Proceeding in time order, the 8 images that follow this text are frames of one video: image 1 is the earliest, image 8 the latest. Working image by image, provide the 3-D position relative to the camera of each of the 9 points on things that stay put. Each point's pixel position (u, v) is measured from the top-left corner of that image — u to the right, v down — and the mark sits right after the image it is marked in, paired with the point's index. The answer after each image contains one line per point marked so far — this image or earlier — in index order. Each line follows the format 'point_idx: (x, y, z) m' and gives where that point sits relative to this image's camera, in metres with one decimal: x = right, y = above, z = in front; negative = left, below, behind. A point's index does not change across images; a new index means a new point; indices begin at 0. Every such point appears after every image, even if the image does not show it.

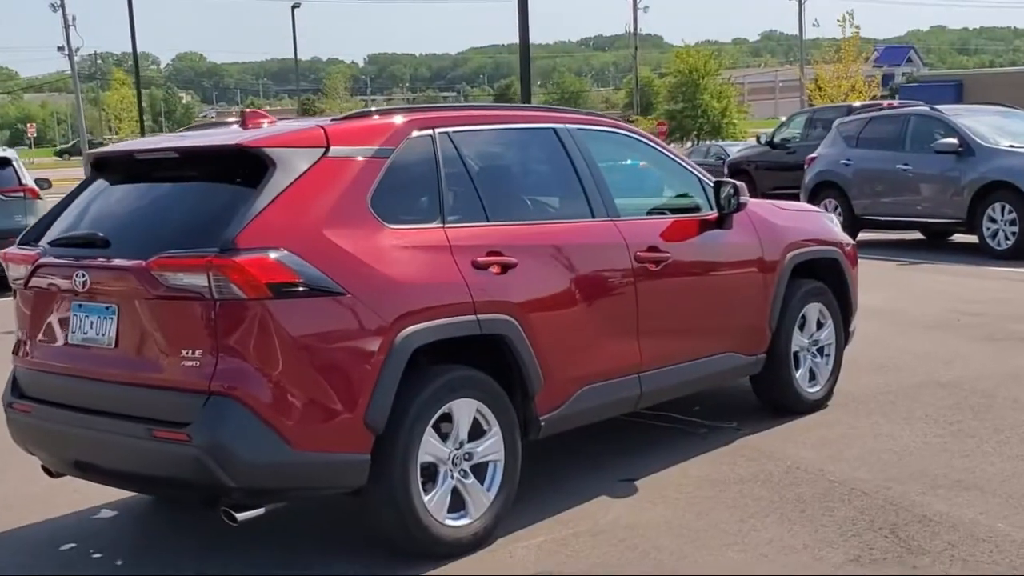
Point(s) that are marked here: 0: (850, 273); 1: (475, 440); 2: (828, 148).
0: (+1.7, +0.1, +6.9) m
1: (-0.1, -0.6, +4.8) m
2: (+3.8, +1.7, +16.1) m
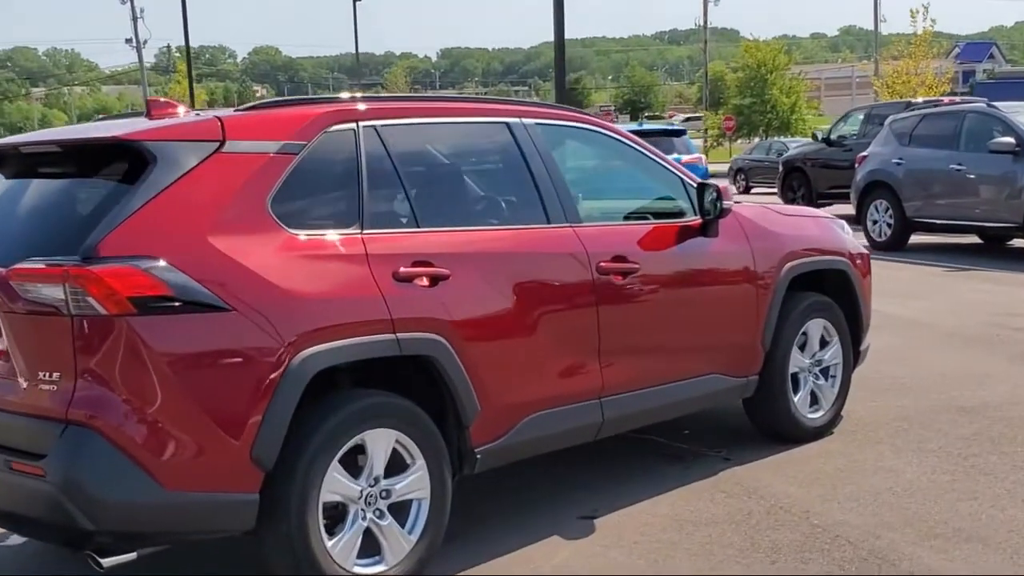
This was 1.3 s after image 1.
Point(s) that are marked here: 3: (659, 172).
0: (+1.6, 0.0, +6.2) m
1: (-0.4, -0.6, +4.2) m
2: (+4.2, +1.6, +15.3) m
3: (+0.6, +0.5, +5.5) m
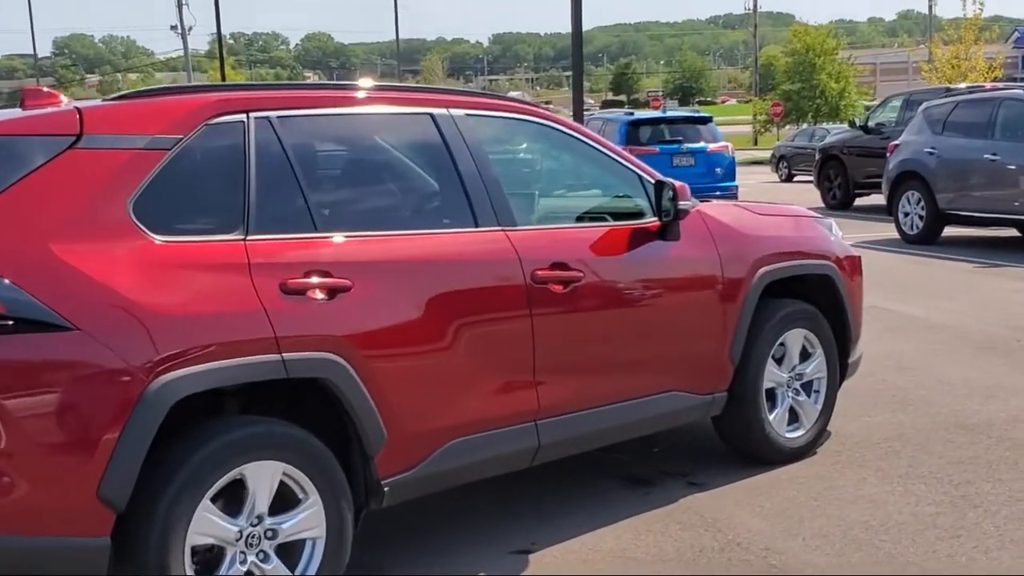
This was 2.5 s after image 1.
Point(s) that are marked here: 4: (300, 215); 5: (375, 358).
0: (+1.4, 0.0, +5.6) m
1: (-0.6, -0.6, +3.8) m
2: (+4.4, +1.7, +14.6) m
3: (+0.4, +0.4, +5.0) m
4: (-0.6, +0.2, +3.9) m
5: (-0.4, -0.2, +3.9) m
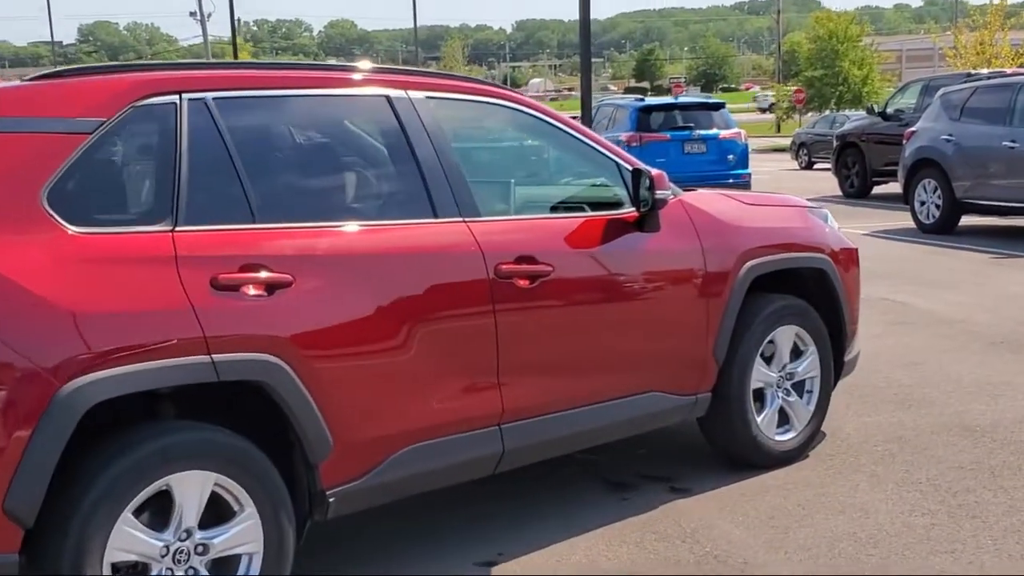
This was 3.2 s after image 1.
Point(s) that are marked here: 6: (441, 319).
0: (+1.3, 0.0, +5.3) m
1: (-0.8, -0.6, +3.5) m
2: (+4.5, +1.8, +14.3) m
3: (+0.3, +0.5, +4.7) m
4: (-0.8, +0.2, +3.6) m
5: (-0.5, -0.2, +3.6) m
6: (-0.2, -0.1, +3.9) m
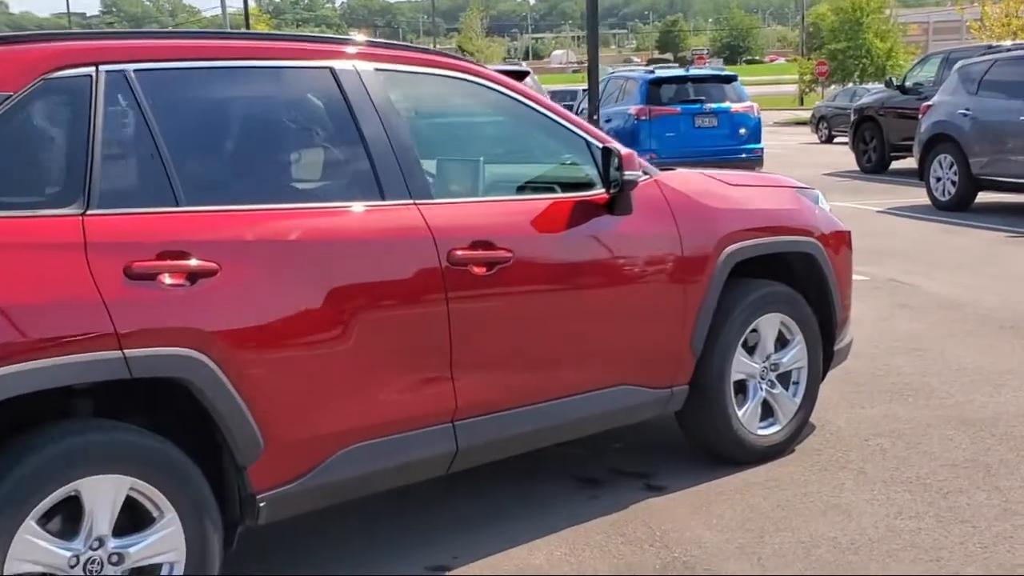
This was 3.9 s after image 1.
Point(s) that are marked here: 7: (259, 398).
0: (+1.2, +0.1, +5.0) m
1: (-0.9, -0.6, +3.2) m
2: (+4.5, +2.0, +13.9) m
3: (+0.2, +0.5, +4.4) m
4: (-0.9, +0.3, +3.4) m
5: (-0.7, -0.2, +3.3) m
6: (-0.3, -0.1, +3.6) m
7: (-0.6, -0.3, +3.4) m
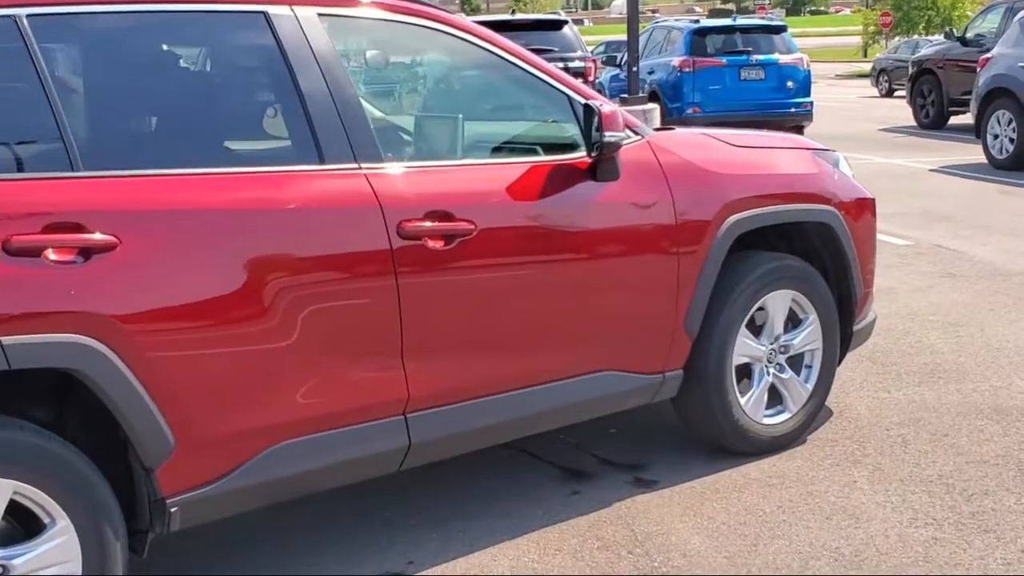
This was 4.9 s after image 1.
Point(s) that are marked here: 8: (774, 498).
0: (+1.2, +0.2, +4.5) m
1: (-1.1, -0.5, +2.9) m
2: (+4.9, +2.4, +13.1) m
3: (+0.1, +0.6, +3.9) m
4: (-1.0, +0.3, +3.0) m
5: (-0.8, -0.1, +2.9) m
6: (-0.5, 0.0, +3.2) m
7: (-0.8, -0.2, +3.0) m
8: (+0.8, -0.6, +4.0) m
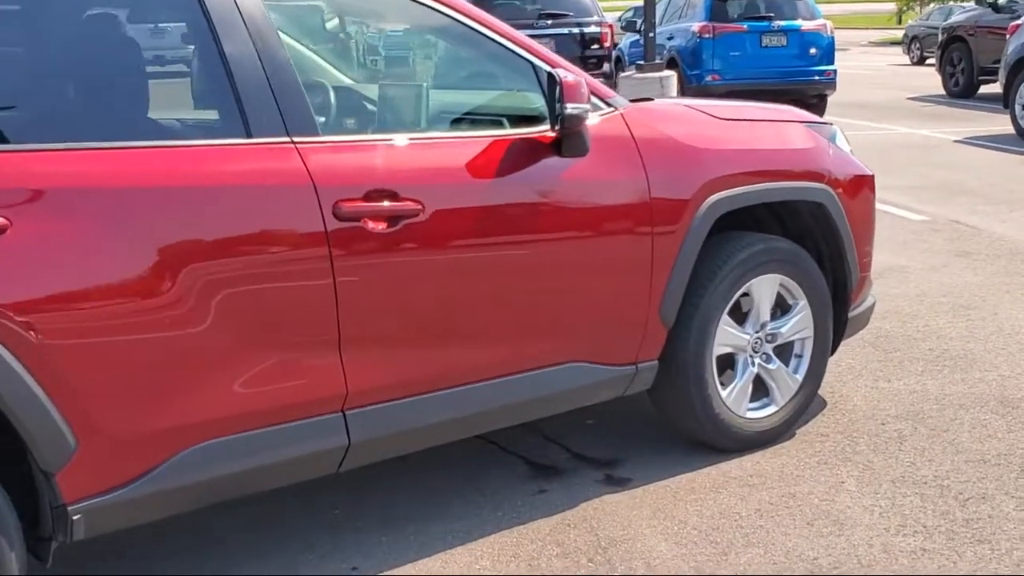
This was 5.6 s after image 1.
0: (+1.1, +0.2, +4.2) m
1: (-1.2, -0.5, +2.6) m
2: (+5.0, +2.6, +12.7) m
3: (0.0, +0.6, +3.6) m
4: (-1.1, +0.3, +2.7) m
5: (-0.9, -0.1, +2.7) m
6: (-0.6, 0.0, +2.9) m
7: (-0.9, -0.2, +2.7) m
8: (+0.7, -0.6, +3.7) m
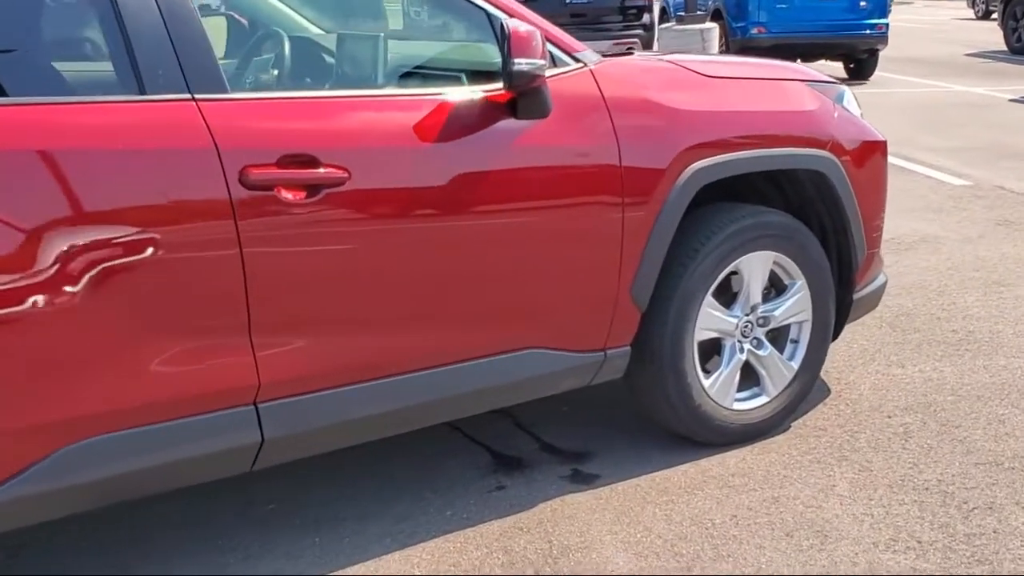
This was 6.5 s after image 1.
0: (+1.0, +0.3, +3.8) m
1: (-1.4, -0.5, +2.3) m
2: (+5.3, +2.9, +12.0) m
3: (-0.1, +0.7, +3.2) m
4: (-1.3, +0.4, +2.4) m
5: (-1.1, 0.0, +2.3) m
6: (-0.7, +0.1, +2.6) m
7: (-1.1, -0.2, +2.4) m
8: (+0.5, -0.5, +3.3) m
